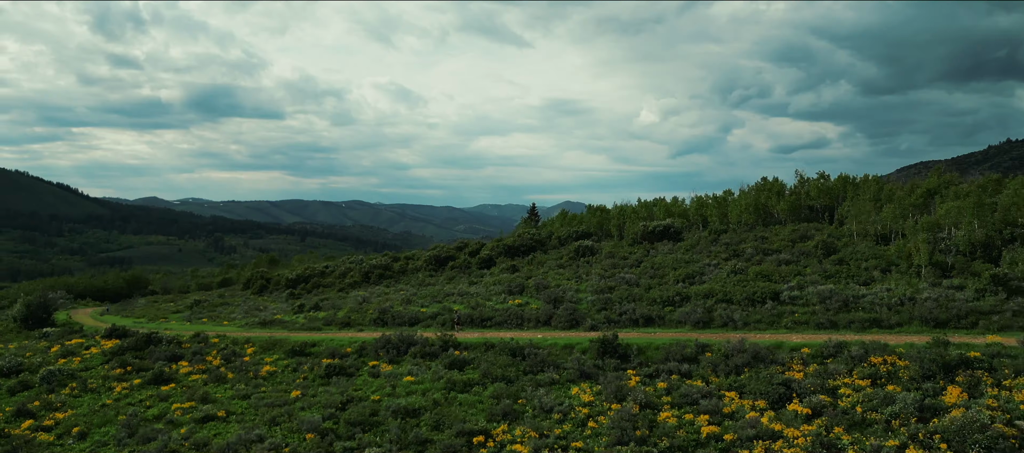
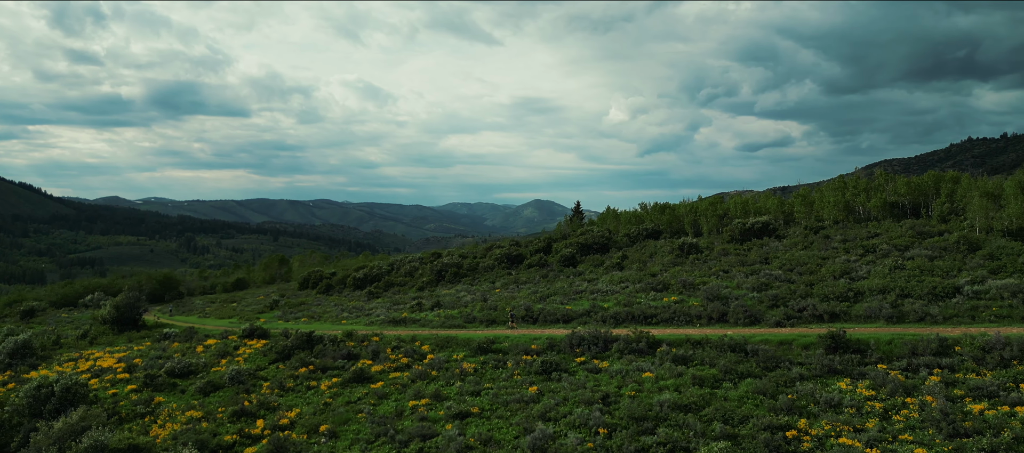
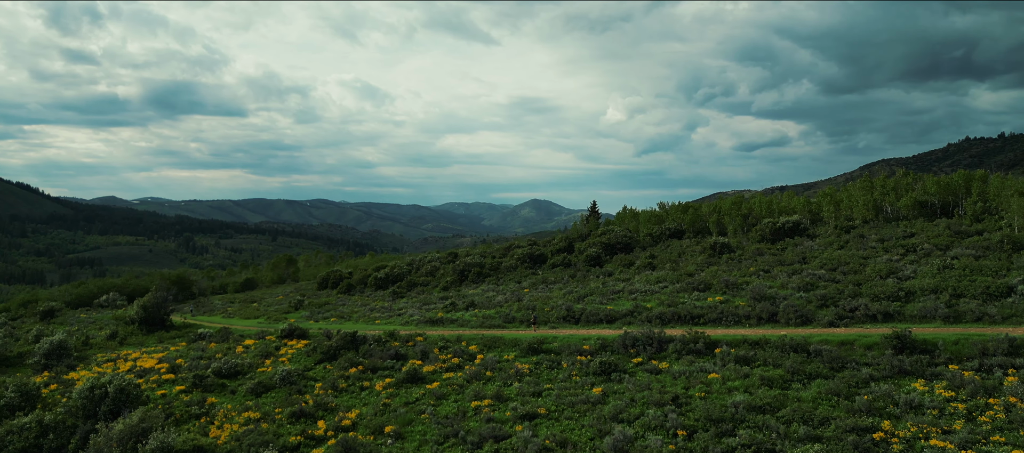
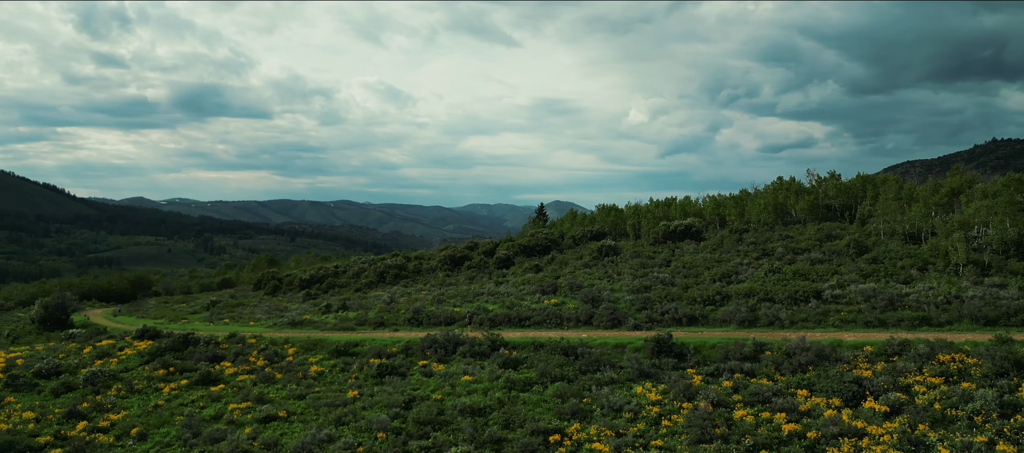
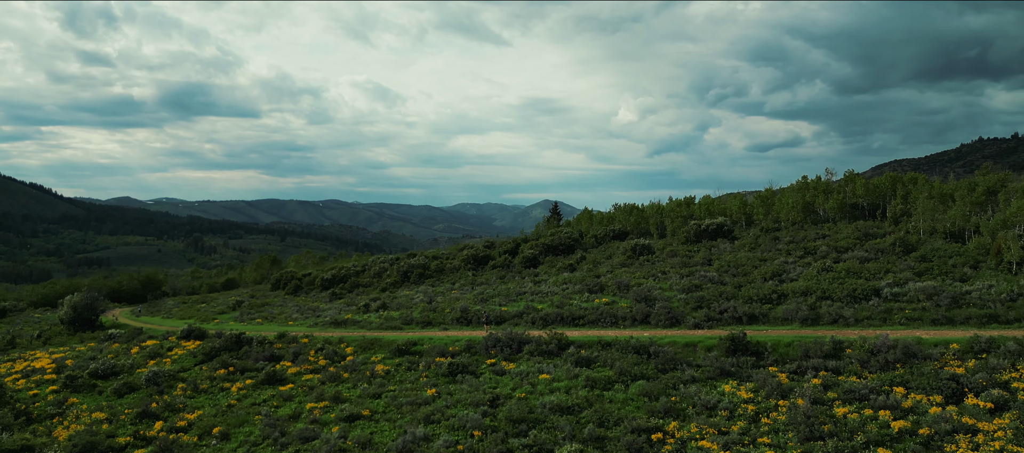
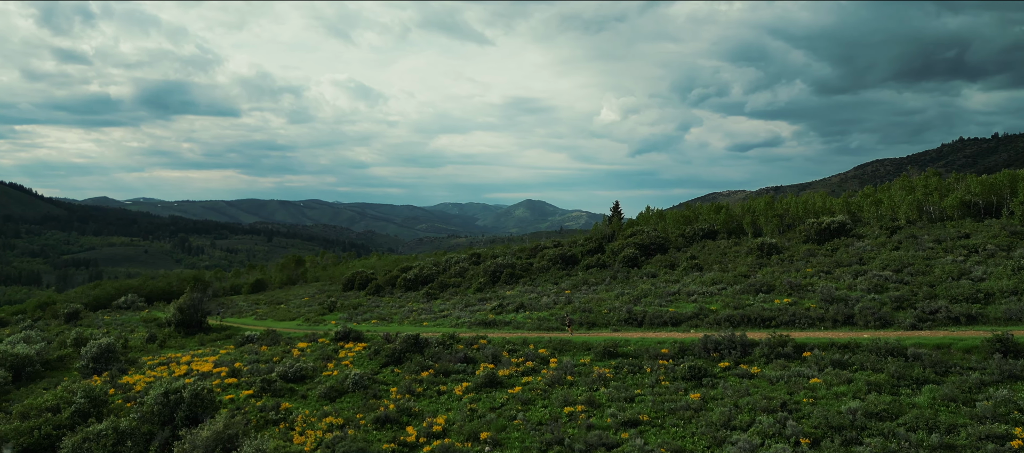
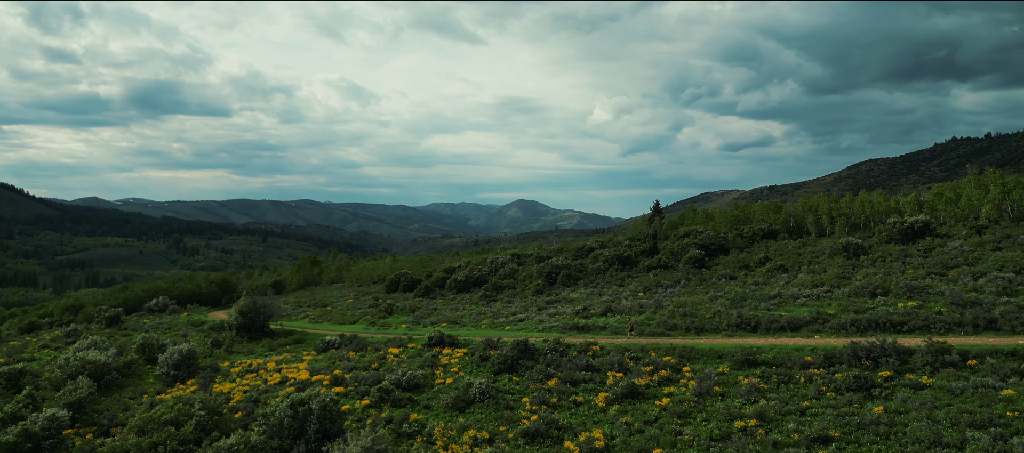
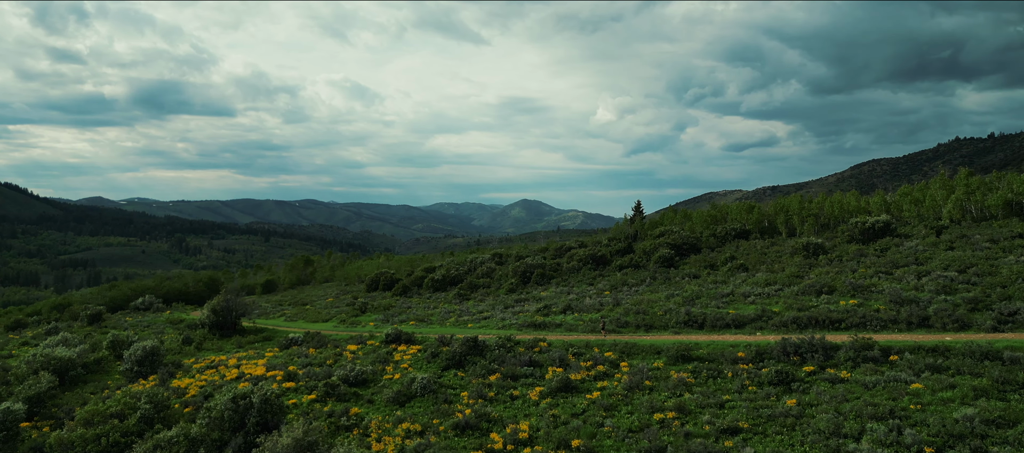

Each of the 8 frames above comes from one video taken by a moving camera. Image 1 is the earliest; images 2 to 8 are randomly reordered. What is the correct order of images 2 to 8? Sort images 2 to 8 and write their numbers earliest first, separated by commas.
4, 5, 2, 3, 6, 8, 7
